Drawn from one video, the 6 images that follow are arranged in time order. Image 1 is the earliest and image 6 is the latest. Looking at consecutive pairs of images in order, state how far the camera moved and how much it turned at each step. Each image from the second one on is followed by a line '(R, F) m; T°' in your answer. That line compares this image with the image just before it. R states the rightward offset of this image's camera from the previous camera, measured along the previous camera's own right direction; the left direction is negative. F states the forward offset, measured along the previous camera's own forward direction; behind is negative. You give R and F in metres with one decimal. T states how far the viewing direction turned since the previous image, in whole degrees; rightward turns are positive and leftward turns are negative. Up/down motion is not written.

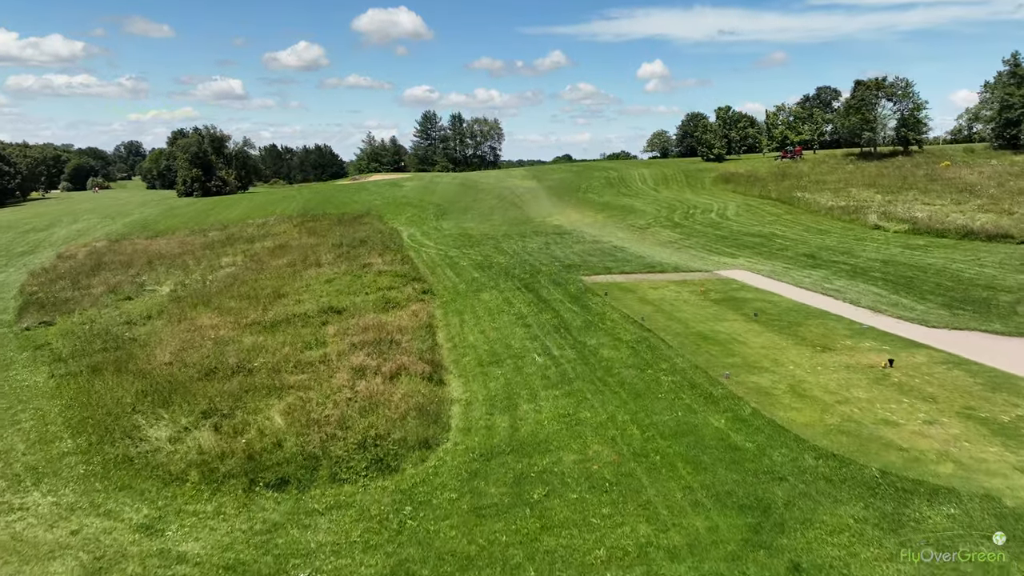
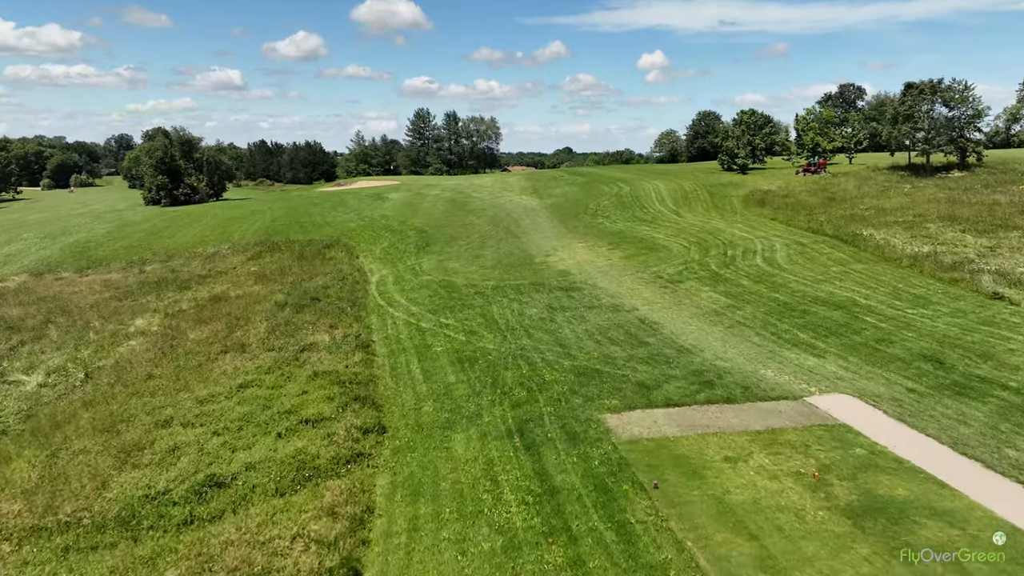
(+0.2, +5.2) m; 0°
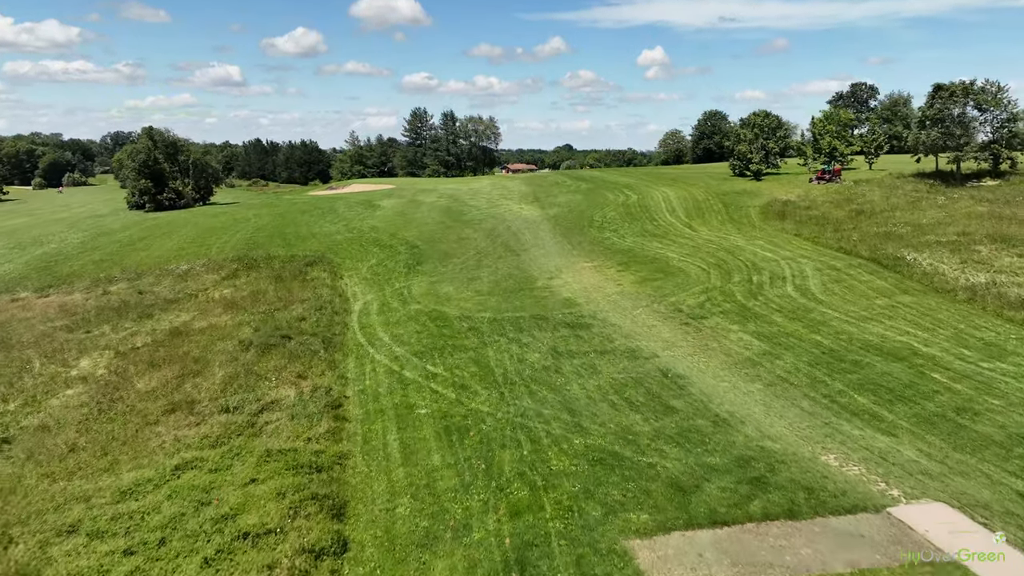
(0.0, +2.3) m; 0°
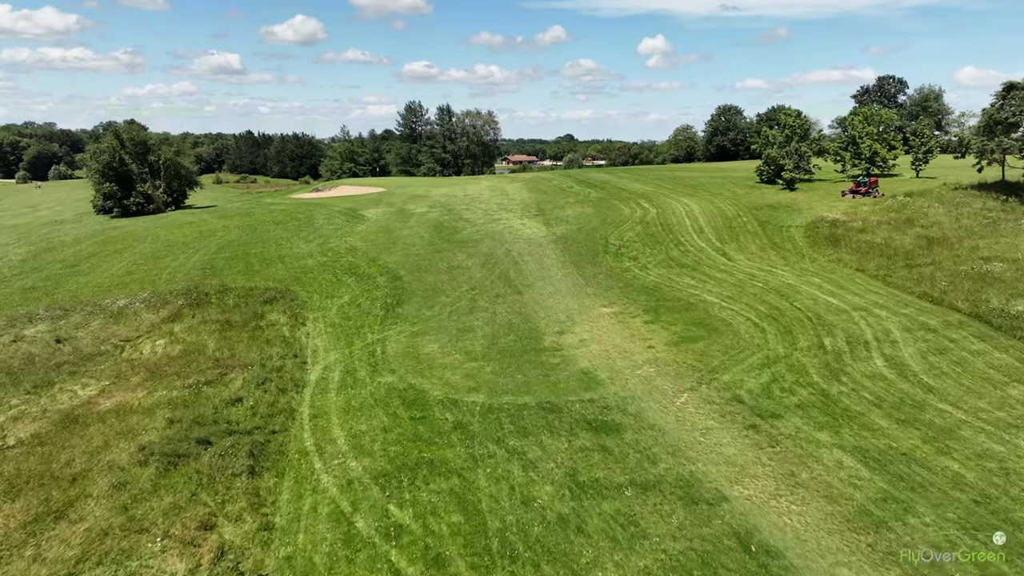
(0.0, +4.4) m; 0°
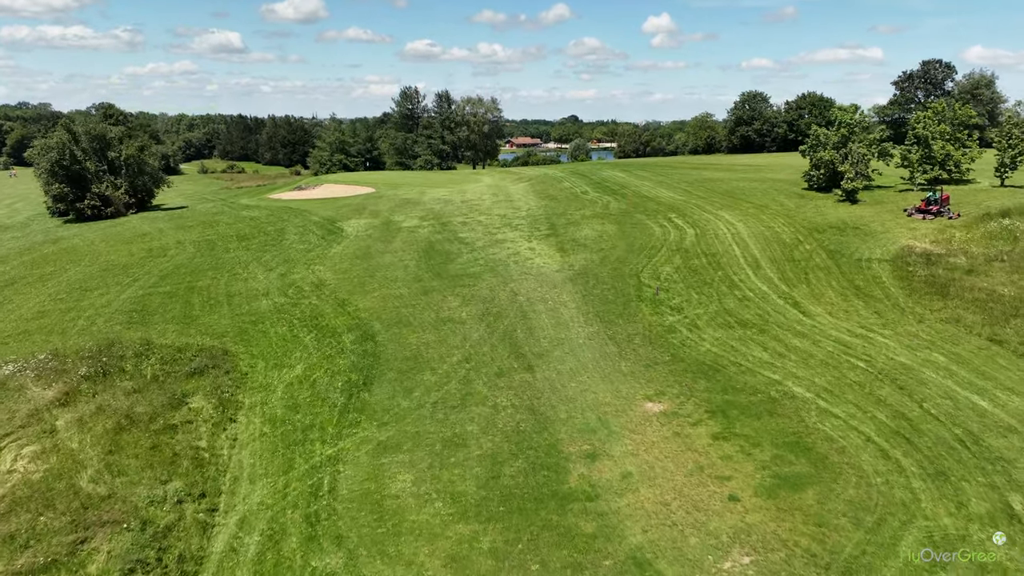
(-0.1, +5.5) m; 0°
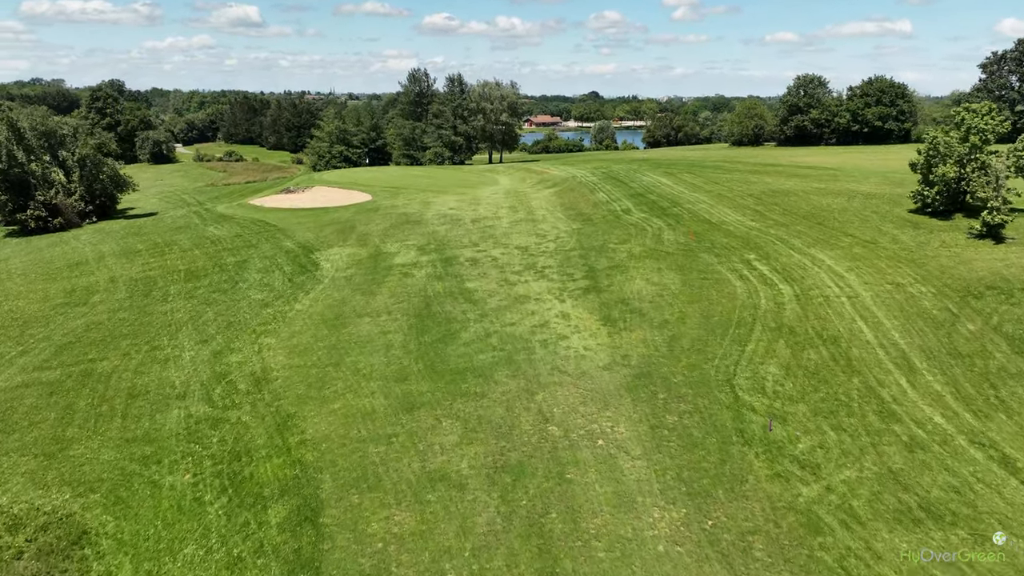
(-0.2, +7.0) m; -1°
